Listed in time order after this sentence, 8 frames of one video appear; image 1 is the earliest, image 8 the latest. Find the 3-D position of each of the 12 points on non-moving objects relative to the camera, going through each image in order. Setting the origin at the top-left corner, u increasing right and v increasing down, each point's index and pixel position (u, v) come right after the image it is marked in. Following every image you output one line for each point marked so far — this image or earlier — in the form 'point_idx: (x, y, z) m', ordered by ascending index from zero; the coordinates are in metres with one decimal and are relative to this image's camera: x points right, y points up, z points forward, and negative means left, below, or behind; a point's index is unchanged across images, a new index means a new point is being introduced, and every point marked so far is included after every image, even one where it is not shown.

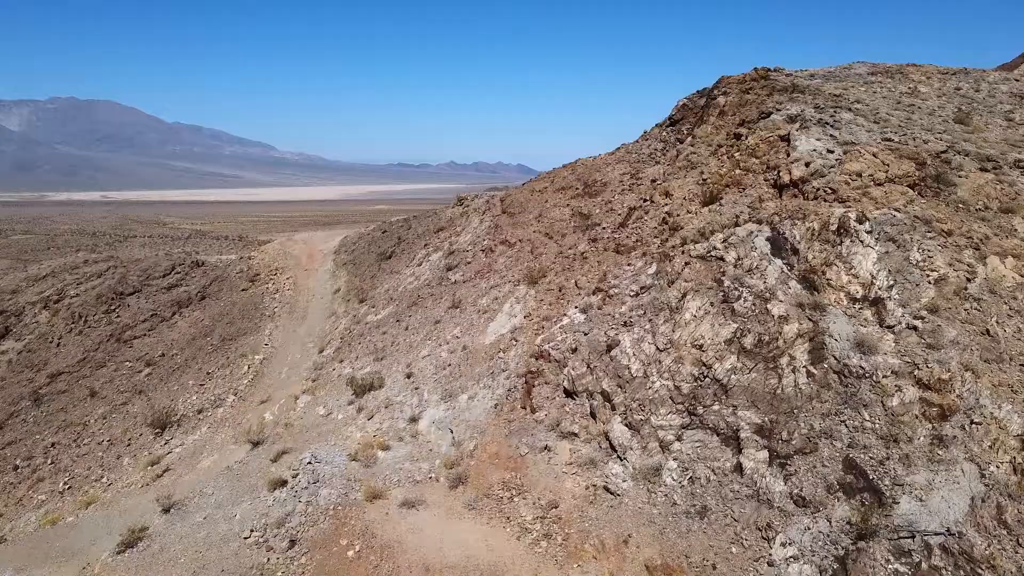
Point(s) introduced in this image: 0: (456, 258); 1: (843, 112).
0: (-1.4, +0.7, +17.1) m
1: (+7.1, +3.8, +15.1) m
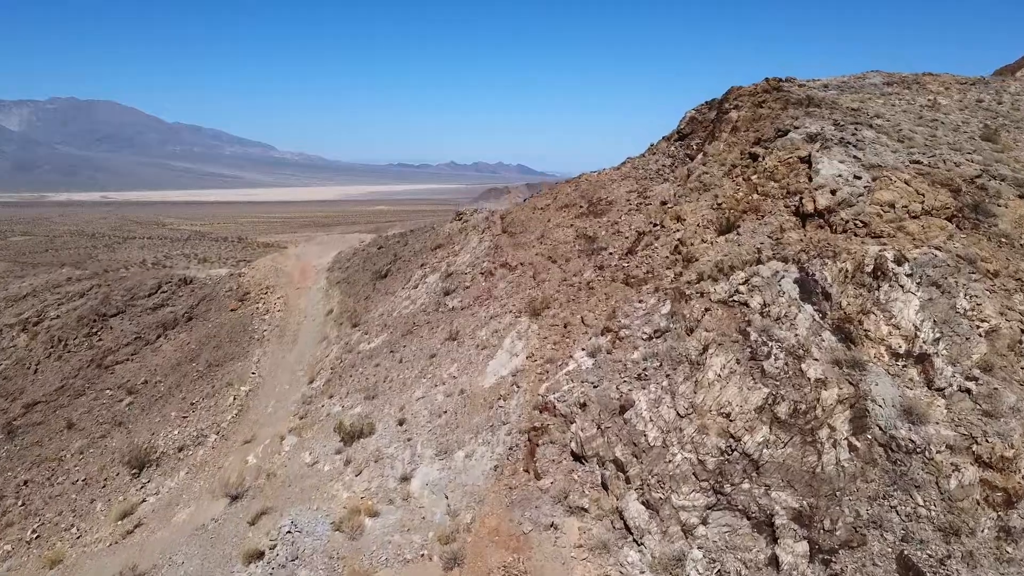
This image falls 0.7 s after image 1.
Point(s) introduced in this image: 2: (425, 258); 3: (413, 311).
0: (-1.4, +0.2, +16.2) m
1: (+7.1, +3.2, +14.2) m
2: (-2.4, +0.8, +19.3) m
3: (-2.2, -0.5, +15.7) m
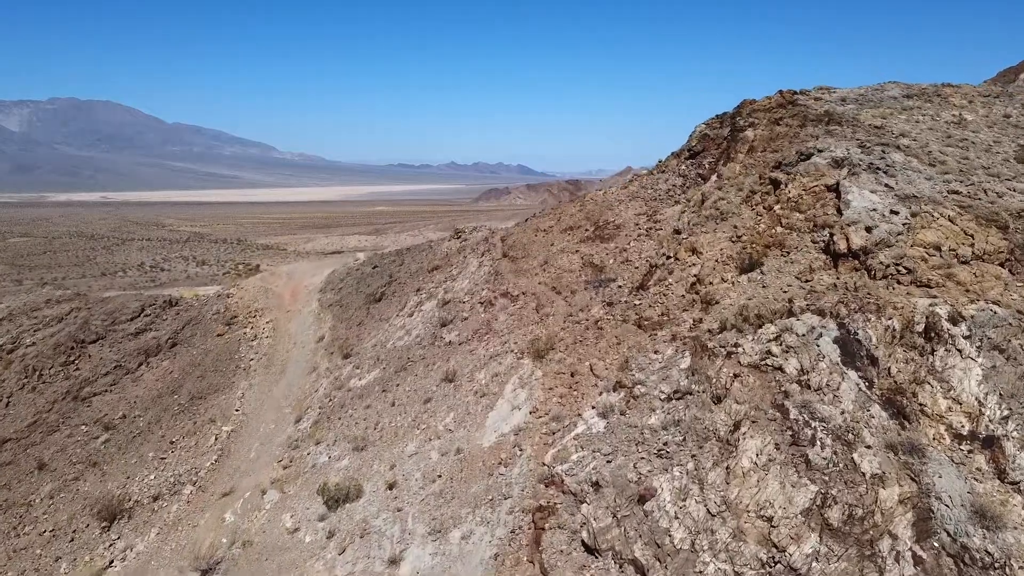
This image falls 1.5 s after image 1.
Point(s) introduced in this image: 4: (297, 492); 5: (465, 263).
0: (-1.3, -0.5, +15.2) m
1: (+7.1, +2.6, +13.2) m
2: (-2.3, +0.2, +18.3) m
3: (-2.2, -1.1, +14.8) m
4: (-3.2, -3.1, +10.6) m
5: (-1.2, +0.7, +17.7) m
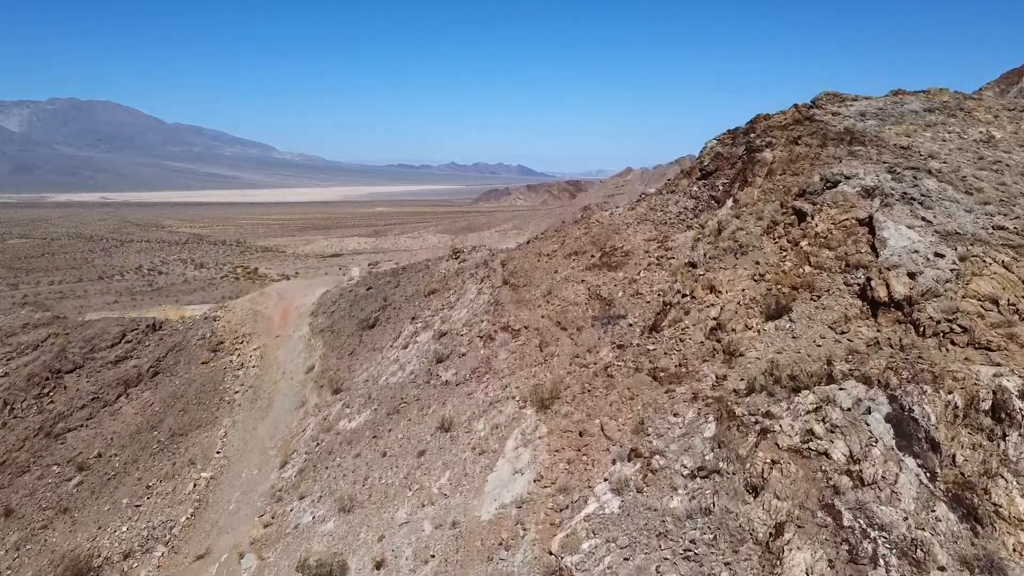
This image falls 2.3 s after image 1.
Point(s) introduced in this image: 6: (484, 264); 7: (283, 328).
0: (-1.3, -1.1, +14.2) m
1: (+7.2, +1.9, +12.2) m
2: (-2.3, -0.5, +17.3) m
3: (-2.2, -1.8, +13.8) m
4: (-3.2, -3.7, +9.6) m
5: (-1.1, 0.0, +16.7) m
6: (-0.7, +0.6, +17.6) m
7: (-6.2, -1.1, +19.2) m
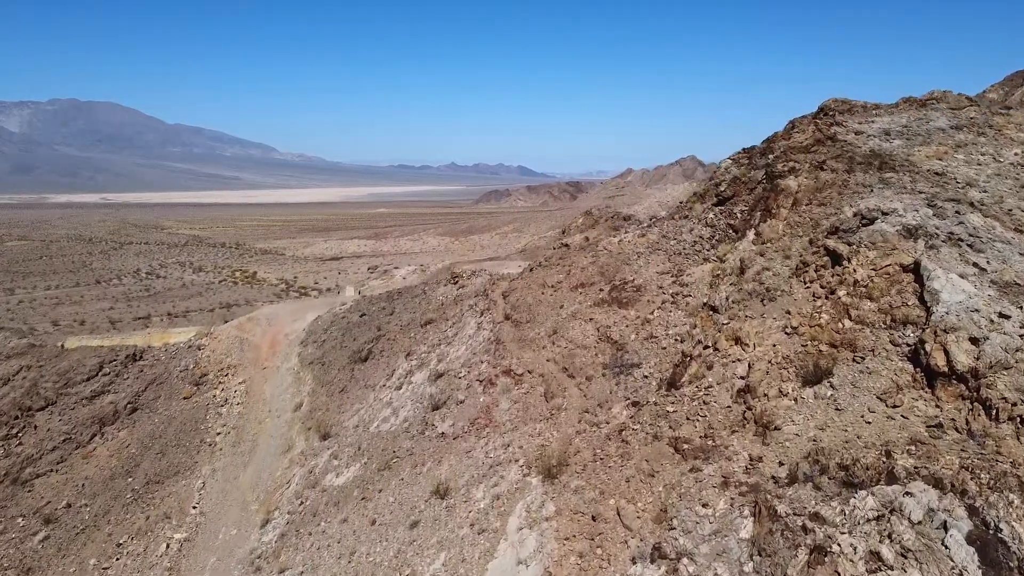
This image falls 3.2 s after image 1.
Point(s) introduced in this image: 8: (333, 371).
0: (-1.3, -1.8, +13.1) m
1: (+7.2, +1.2, +11.1) m
2: (-2.3, -1.2, +16.2) m
3: (-2.1, -2.5, +12.7) m
4: (-3.2, -4.4, +8.5) m
5: (-1.1, -0.7, +15.6) m
6: (-0.7, -0.1, +16.5) m
7: (-6.2, -1.8, +18.1) m
8: (-4.2, -1.9, +16.5) m
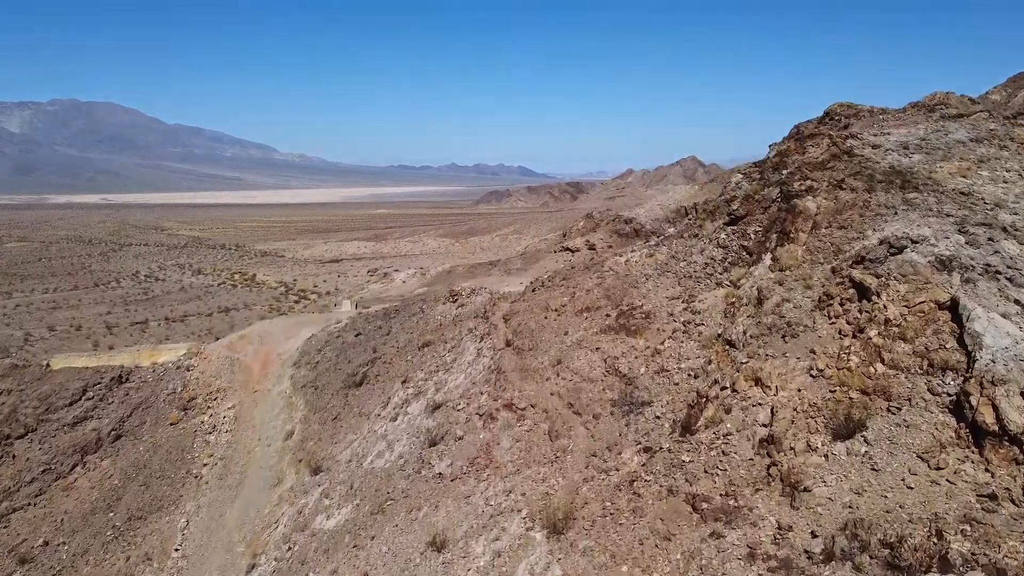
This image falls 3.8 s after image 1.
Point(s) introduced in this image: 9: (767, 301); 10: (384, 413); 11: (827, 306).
0: (-1.2, -2.3, +12.4) m
1: (+7.2, +0.7, +10.4) m
2: (-2.2, -1.7, +15.5) m
3: (-2.1, -3.0, +11.9) m
4: (-3.1, -4.9, +7.8) m
5: (-1.1, -1.2, +14.9) m
6: (-0.6, -0.6, +15.7) m
7: (-6.2, -2.3, +17.4) m
8: (-4.1, -2.4, +15.7) m
9: (+3.8, -0.2, +10.6) m
10: (-2.5, -2.4, +13.8) m
11: (+4.4, -0.2, +9.7) m
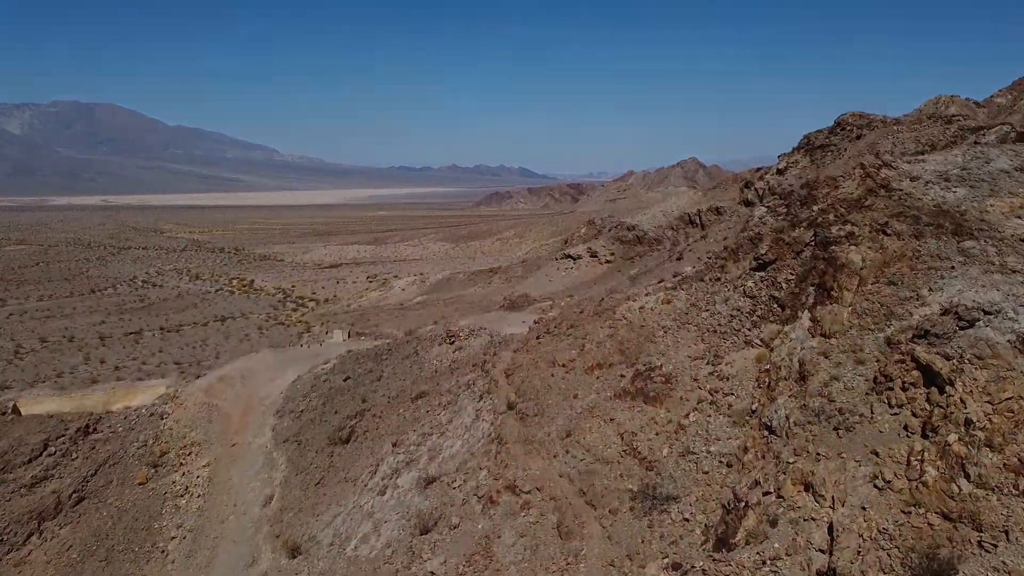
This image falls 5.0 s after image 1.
0: (-1.2, -3.3, +11.0) m
1: (+7.3, -0.2, +9.0) m
2: (-2.2, -2.6, +14.0) m
3: (-2.0, -3.9, +10.5) m
4: (-3.1, -5.9, +6.3) m
5: (-1.0, -2.1, +13.4) m
6: (-0.6, -1.6, +14.3) m
7: (-6.1, -3.2, +15.9) m
8: (-4.1, -3.4, +14.3) m
9: (+3.9, -1.2, +9.1) m
10: (-2.5, -3.4, +12.4) m
11: (+4.4, -1.2, +8.3) m
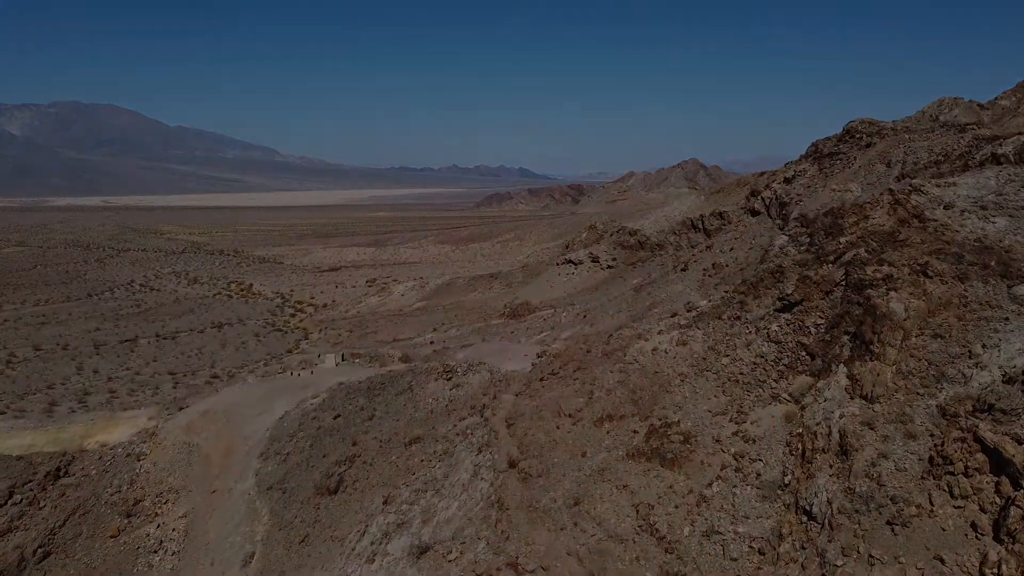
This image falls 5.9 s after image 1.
0: (-1.2, -4.0, +9.9) m
1: (+7.3, -0.9, +7.9) m
2: (-2.2, -3.3, +12.9) m
3: (-2.0, -4.6, +9.4) m
4: (-3.1, -6.6, +5.2) m
5: (-1.0, -2.9, +12.3) m
6: (-0.5, -2.3, +13.2) m
7: (-6.1, -4.0, +14.8) m
8: (-4.1, -4.1, +13.2) m
9: (+3.9, -1.9, +8.0) m
10: (-2.4, -4.1, +11.3) m
11: (+4.4, -1.9, +7.2) m
